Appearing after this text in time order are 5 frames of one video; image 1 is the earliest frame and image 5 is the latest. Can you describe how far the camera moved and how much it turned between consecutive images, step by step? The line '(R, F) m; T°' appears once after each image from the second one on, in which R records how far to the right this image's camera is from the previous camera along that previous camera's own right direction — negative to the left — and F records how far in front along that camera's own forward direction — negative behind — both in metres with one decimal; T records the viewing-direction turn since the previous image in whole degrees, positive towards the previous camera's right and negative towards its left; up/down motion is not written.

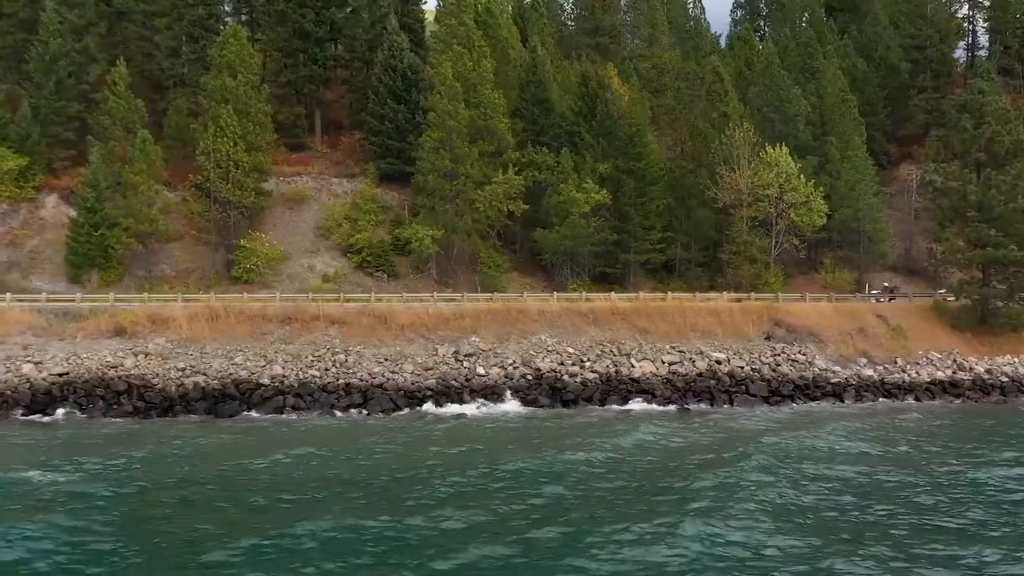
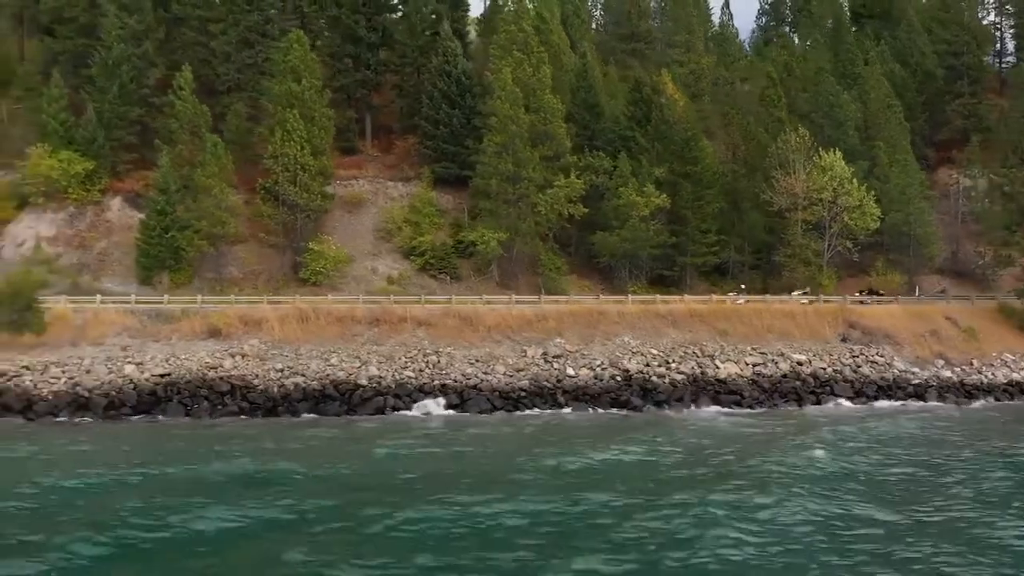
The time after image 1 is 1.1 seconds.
(-6.5, -0.6) m; 0°
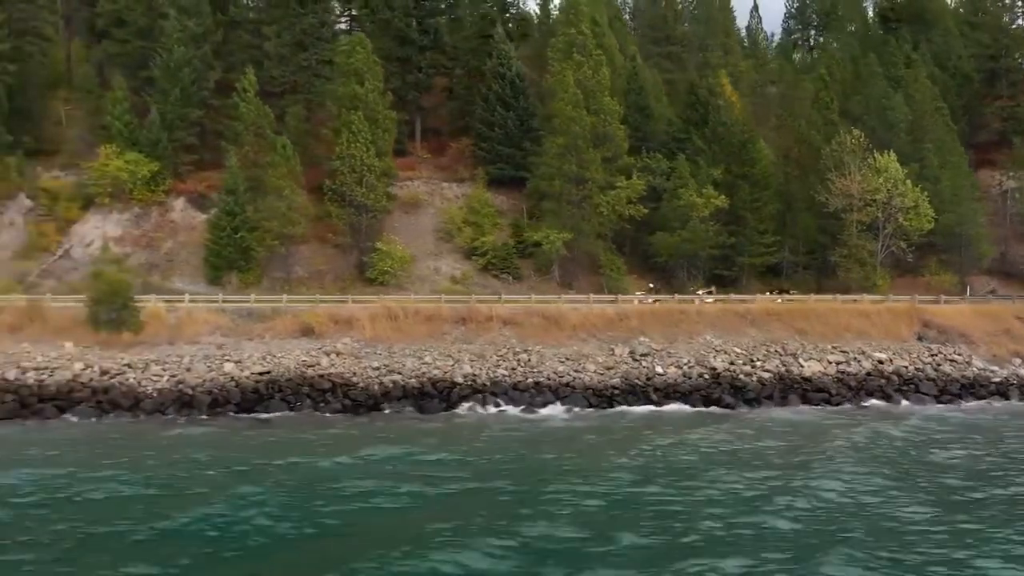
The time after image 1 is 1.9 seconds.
(-6.6, -0.4) m; 0°
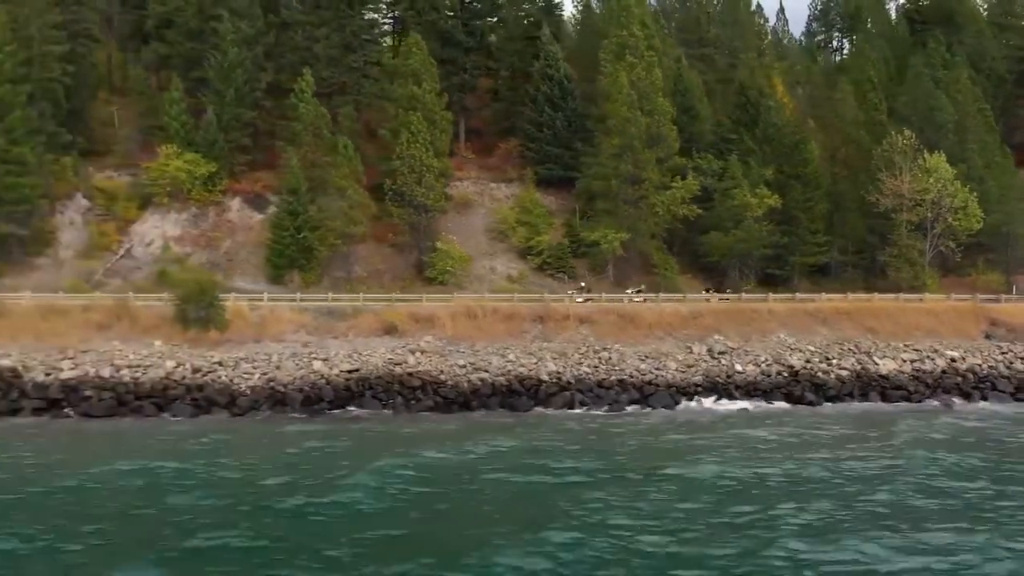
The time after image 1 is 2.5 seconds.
(-6.0, -0.4) m; 0°
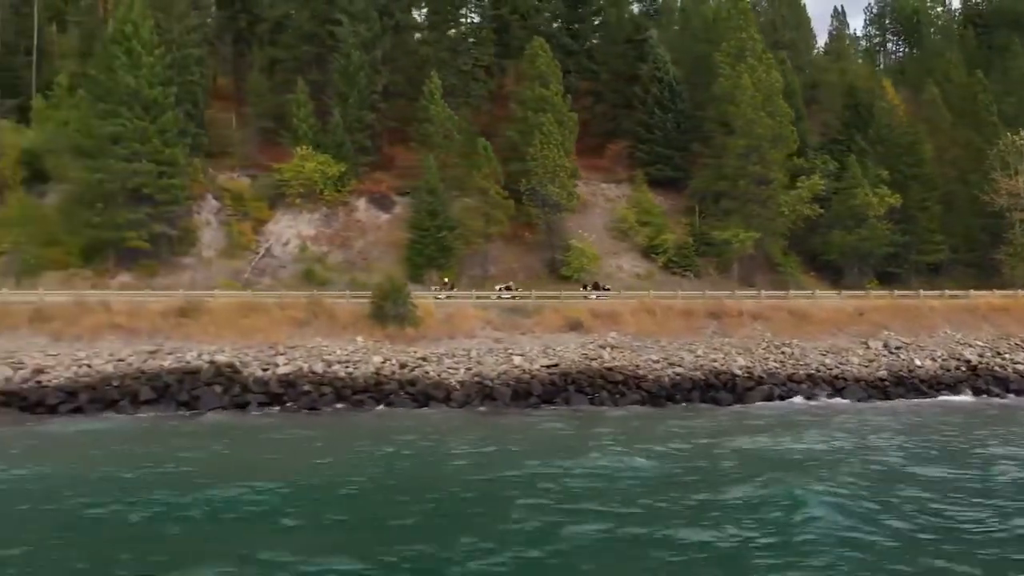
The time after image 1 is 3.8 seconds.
(-14.0, -0.7) m; 0°
